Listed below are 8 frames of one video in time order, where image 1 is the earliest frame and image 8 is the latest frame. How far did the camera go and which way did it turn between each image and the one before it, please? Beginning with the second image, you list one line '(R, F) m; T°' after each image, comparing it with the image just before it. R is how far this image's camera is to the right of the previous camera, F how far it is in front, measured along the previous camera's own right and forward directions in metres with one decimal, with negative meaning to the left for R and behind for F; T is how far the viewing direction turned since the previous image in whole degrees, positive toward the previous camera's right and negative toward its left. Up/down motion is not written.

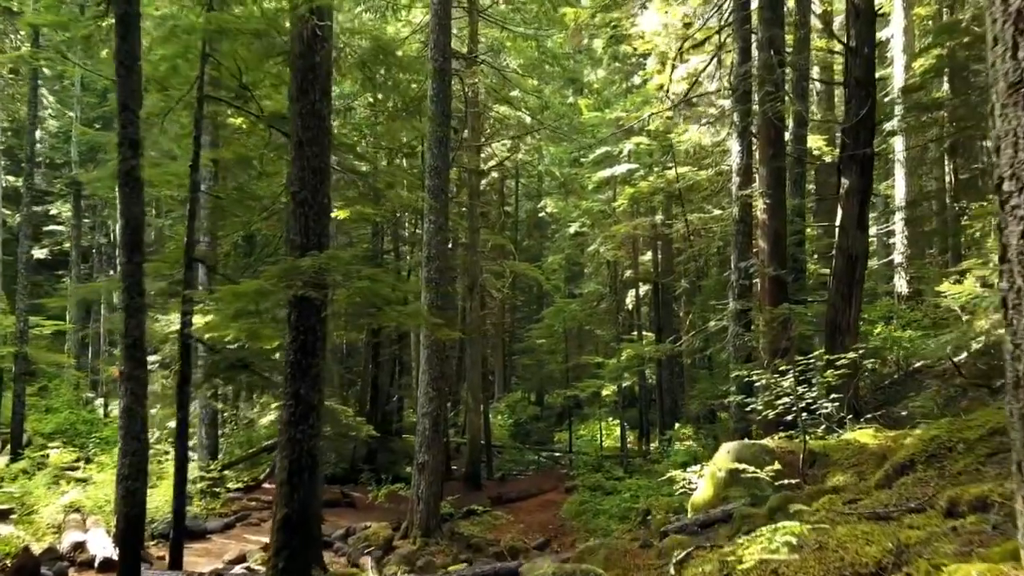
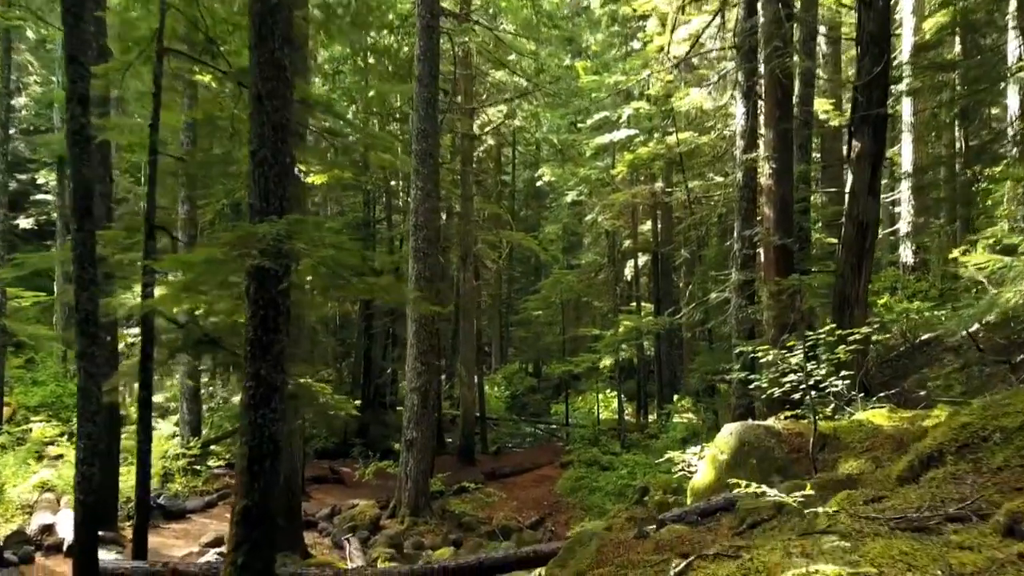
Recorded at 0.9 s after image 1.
(+0.1, +0.6) m; 0°
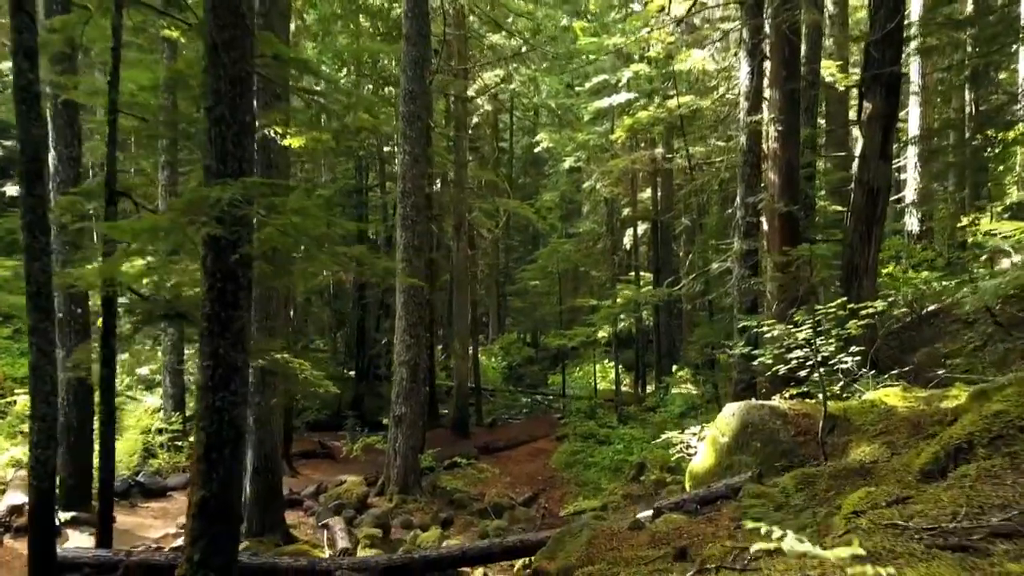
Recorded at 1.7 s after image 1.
(+0.1, +0.5) m; 0°
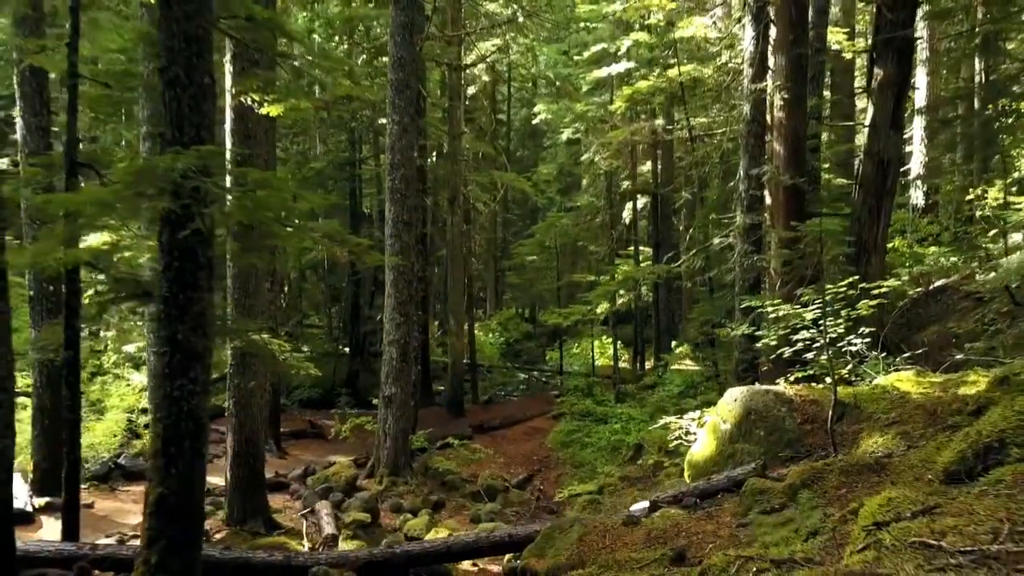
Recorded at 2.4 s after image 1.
(+0.1, +0.4) m; 0°
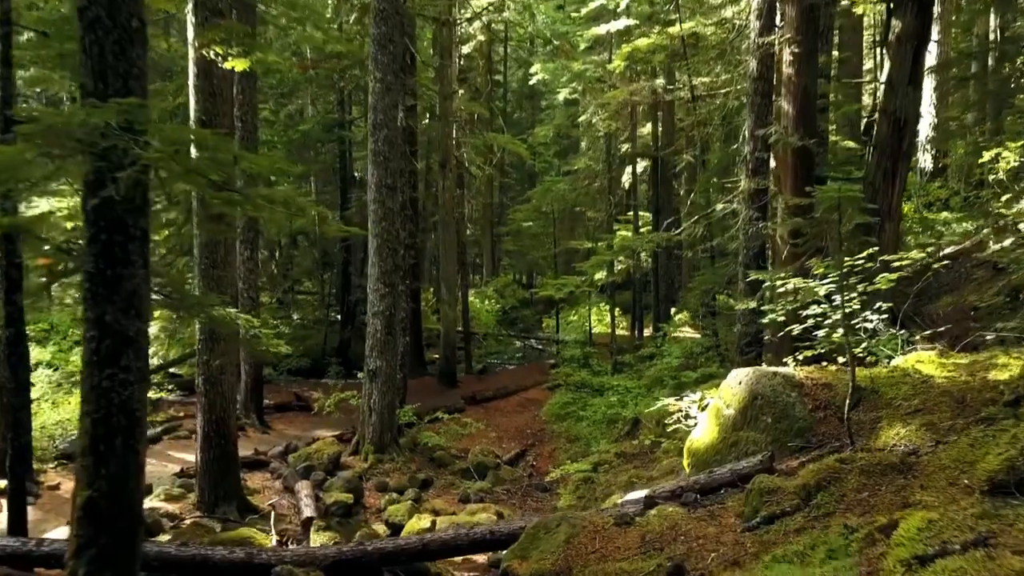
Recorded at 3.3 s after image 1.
(+0.1, +0.6) m; 0°
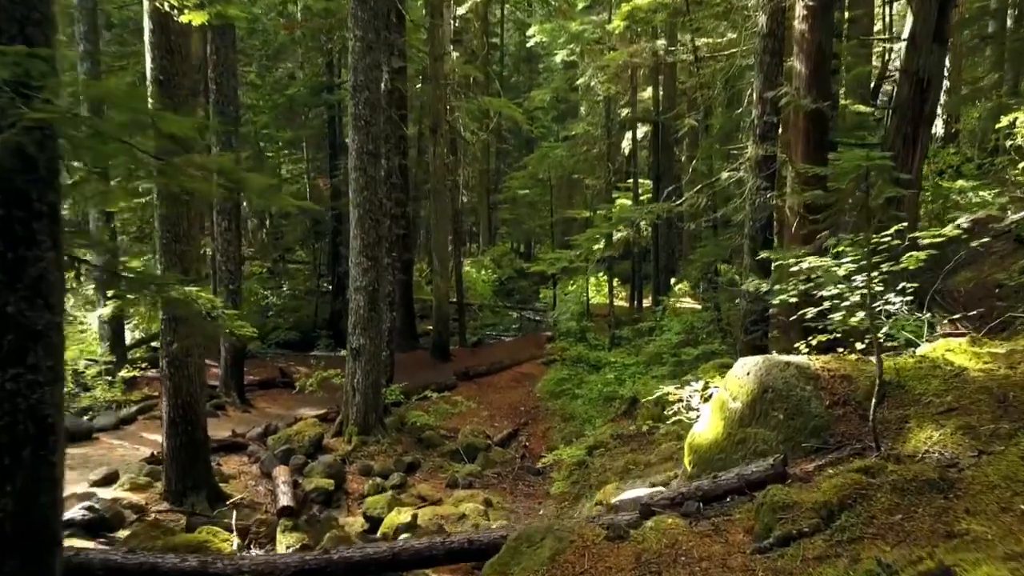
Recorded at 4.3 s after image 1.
(+0.1, +0.6) m; 0°
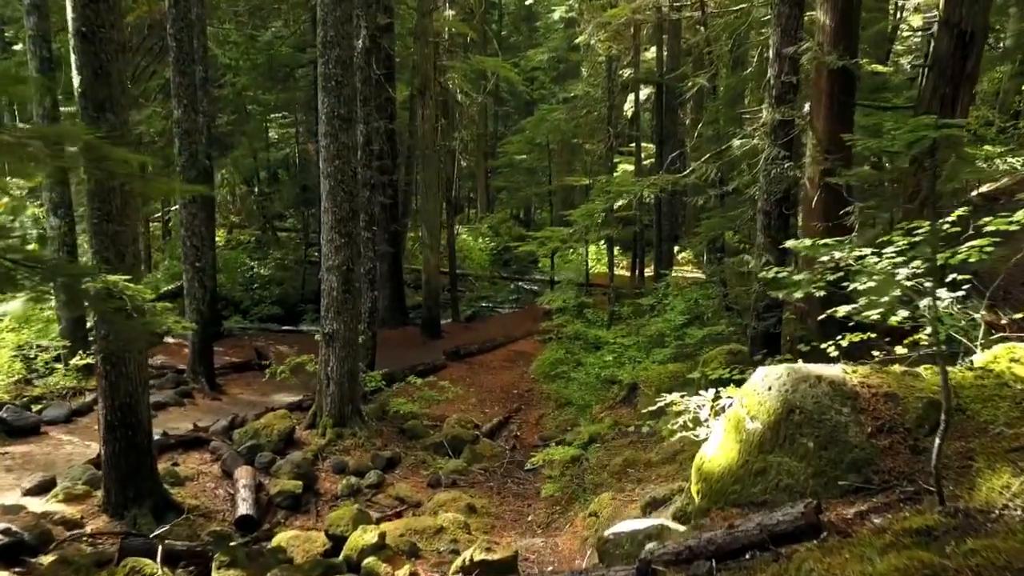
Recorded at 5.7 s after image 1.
(+0.2, +0.9) m; 0°
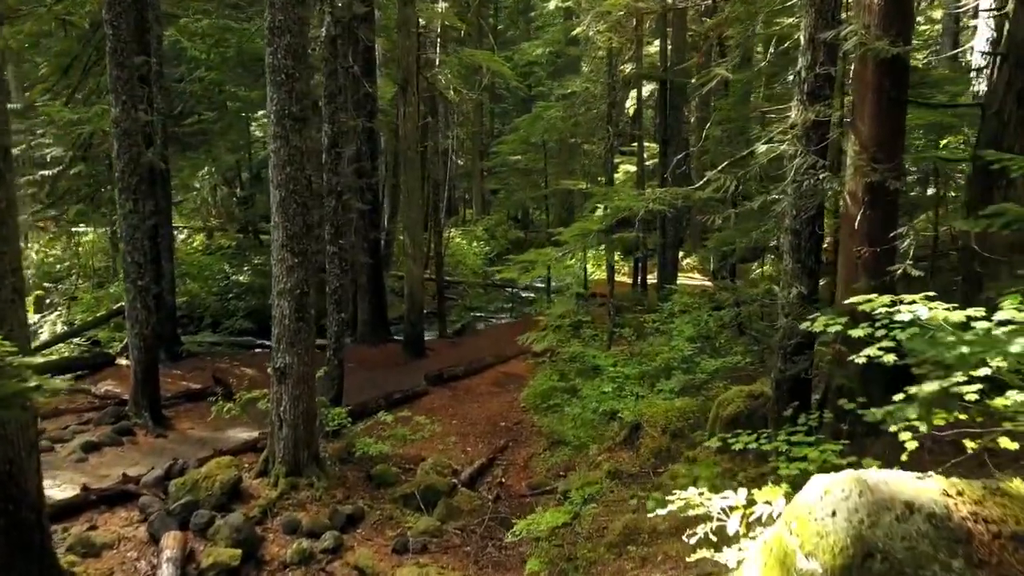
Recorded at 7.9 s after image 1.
(+0.2, +1.3) m; 0°
